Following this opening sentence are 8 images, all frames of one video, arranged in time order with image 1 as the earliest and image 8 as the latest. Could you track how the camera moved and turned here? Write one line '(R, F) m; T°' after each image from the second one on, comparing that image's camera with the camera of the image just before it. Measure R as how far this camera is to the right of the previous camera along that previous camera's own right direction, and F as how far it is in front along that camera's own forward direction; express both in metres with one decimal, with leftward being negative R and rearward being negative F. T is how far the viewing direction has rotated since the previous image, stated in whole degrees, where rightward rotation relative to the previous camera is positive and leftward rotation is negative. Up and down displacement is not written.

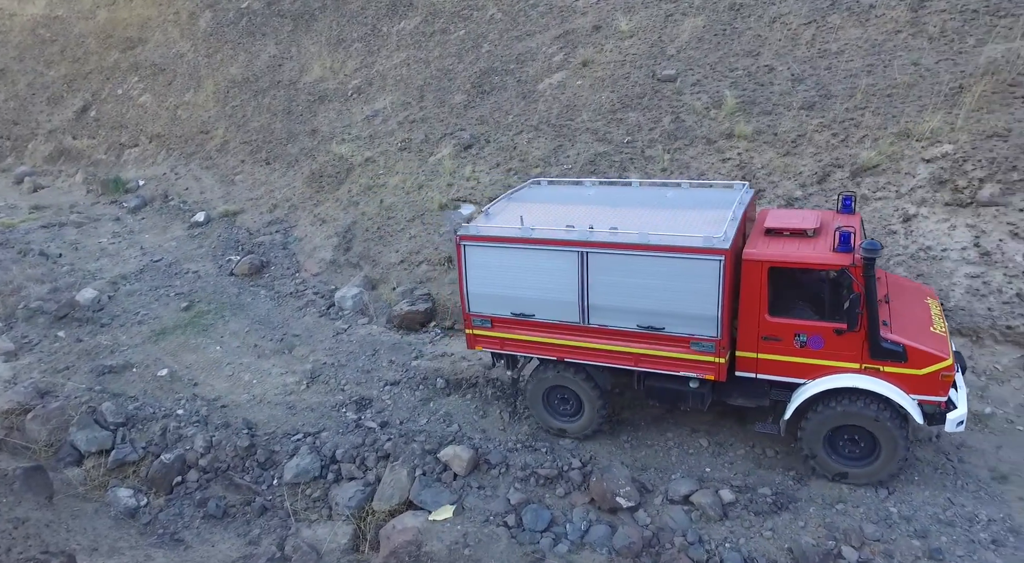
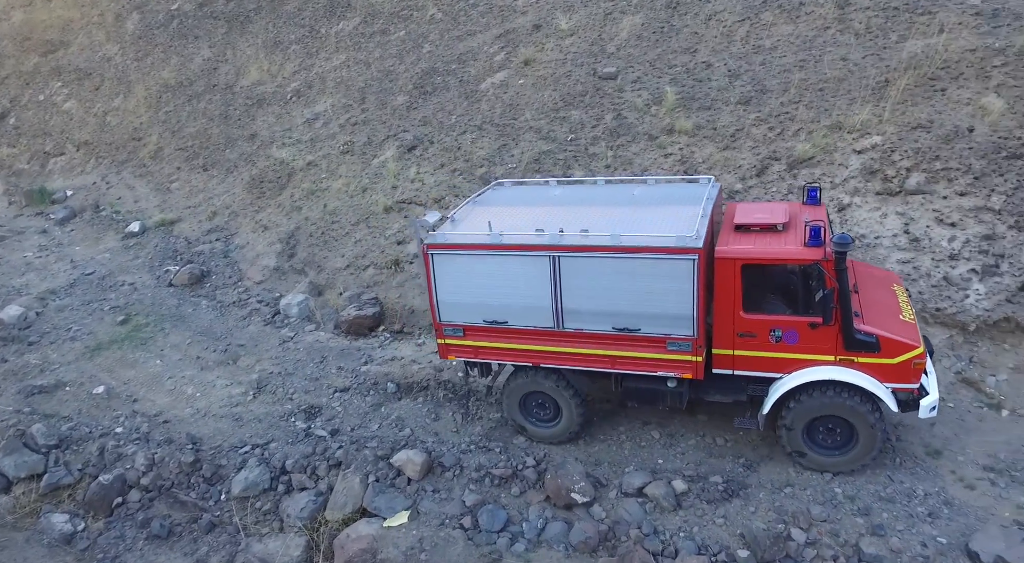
(+0.2, 0.0) m; +2°
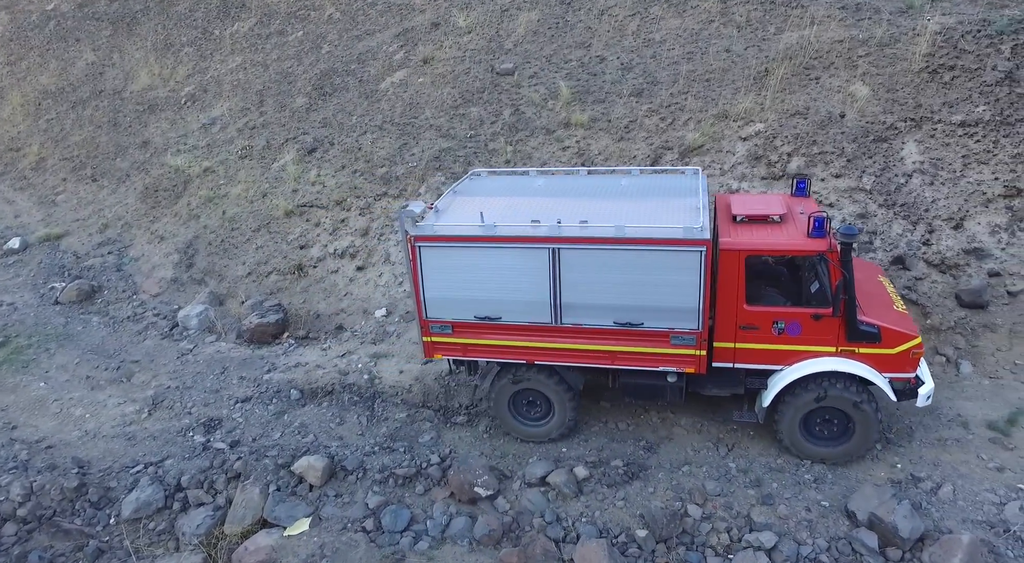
(+0.3, -0.1) m; +6°
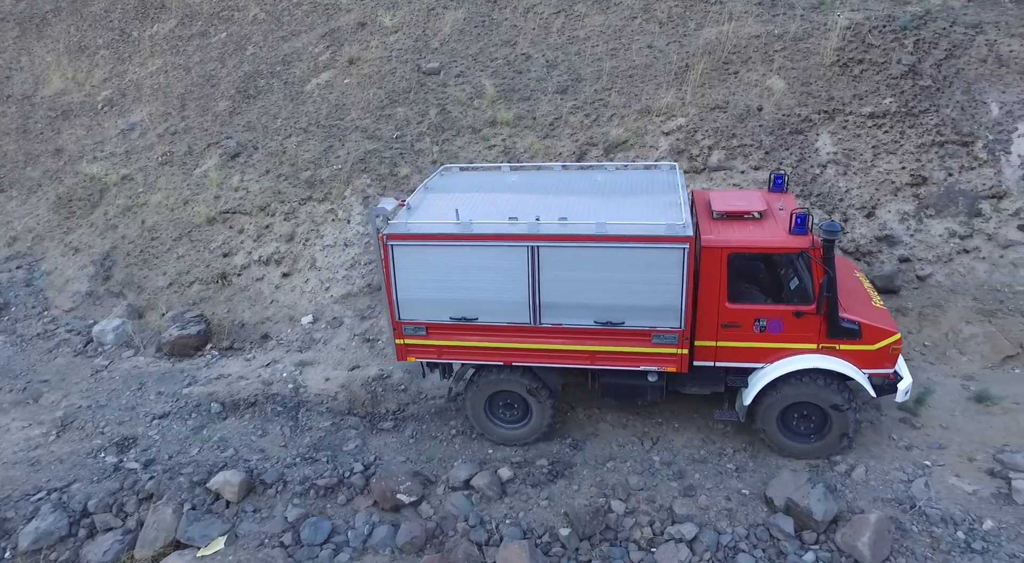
(+0.3, +0.1) m; +4°
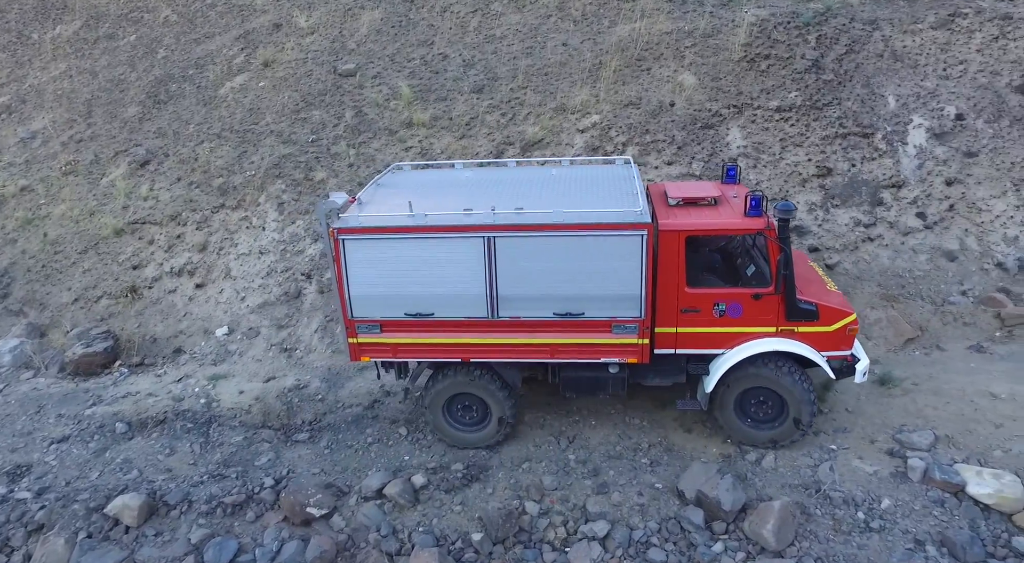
(+0.4, 0.0) m; +4°
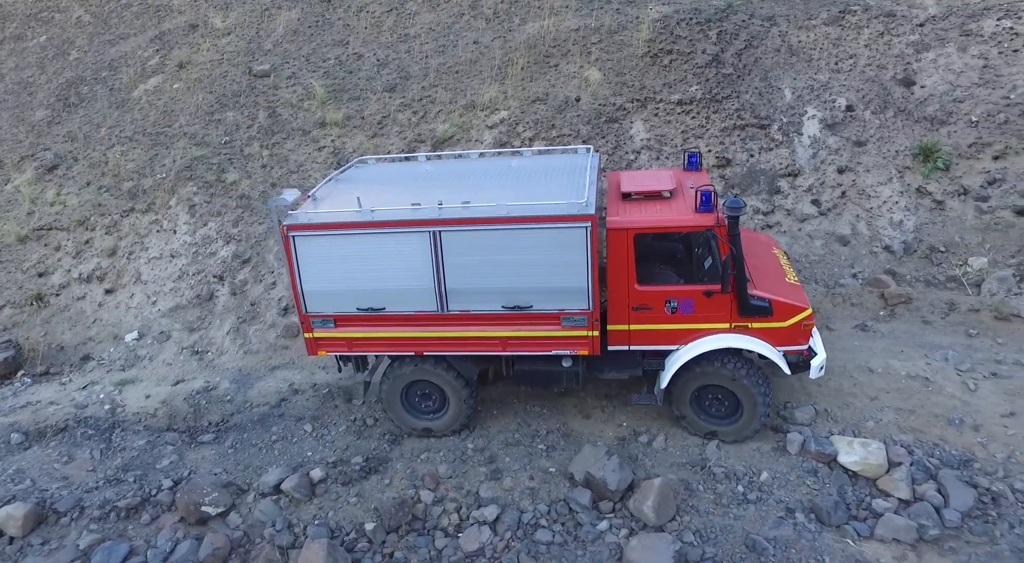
(+0.6, -0.2) m; +3°
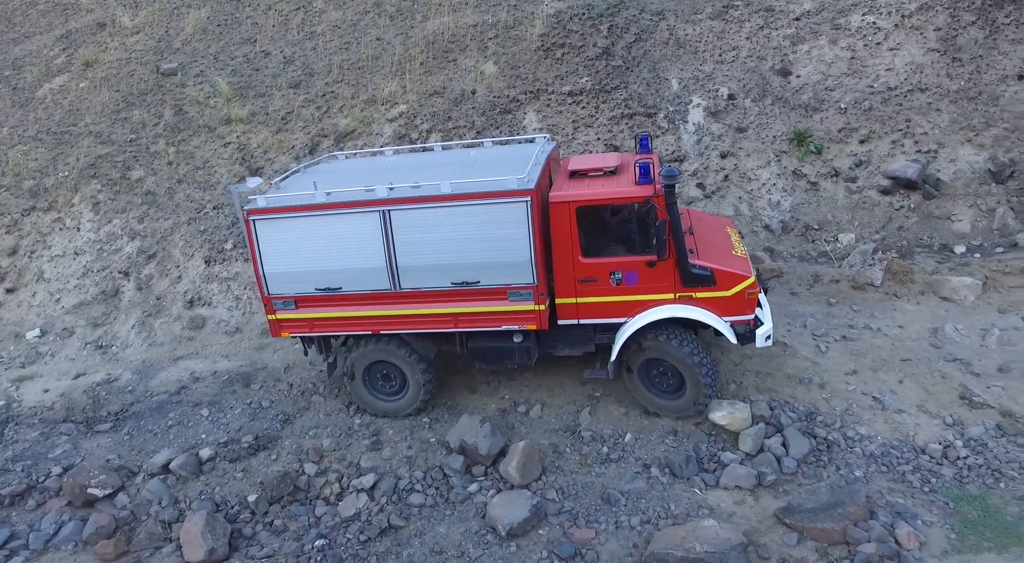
(+0.8, -0.4) m; +3°
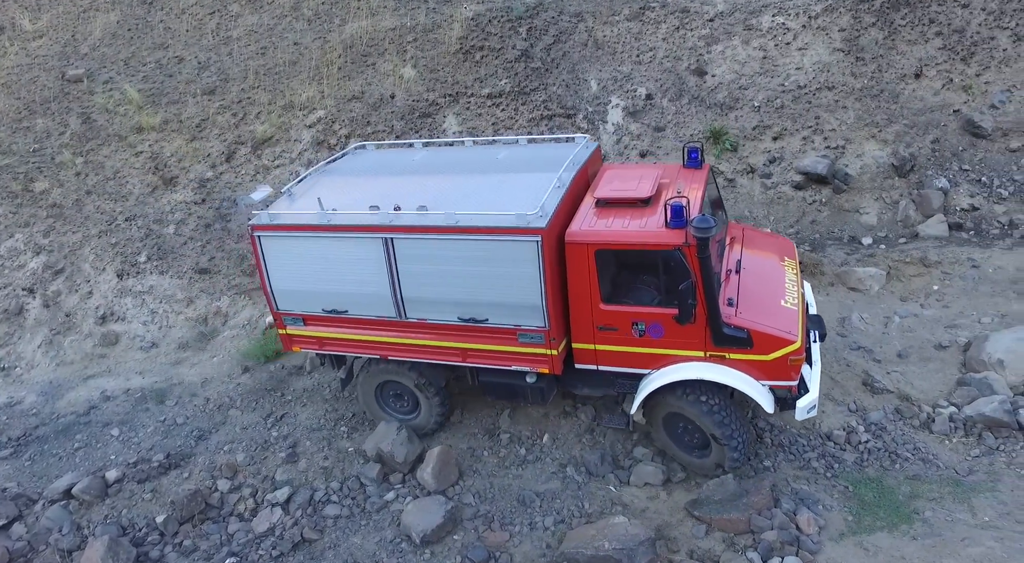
(+0.3, 0.0) m; +4°
